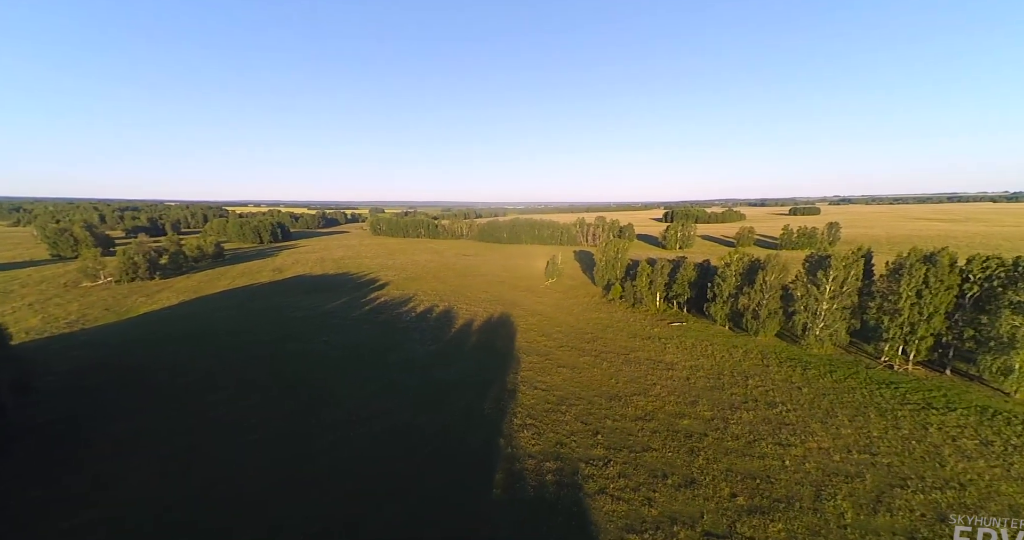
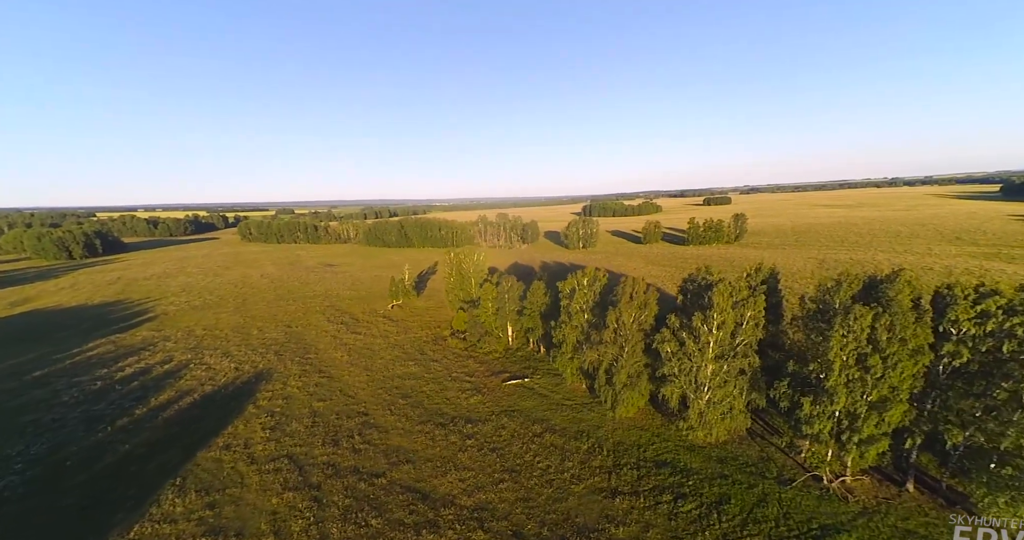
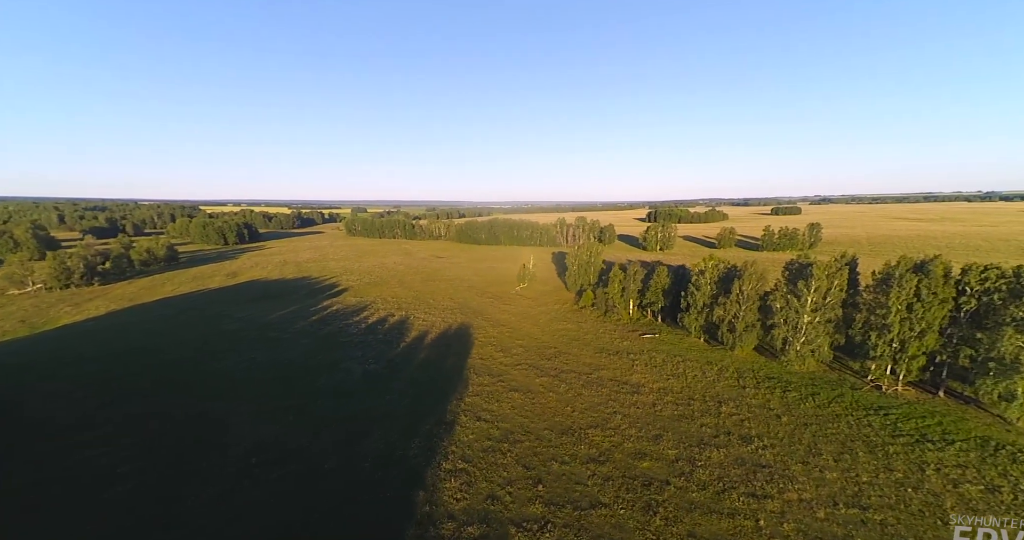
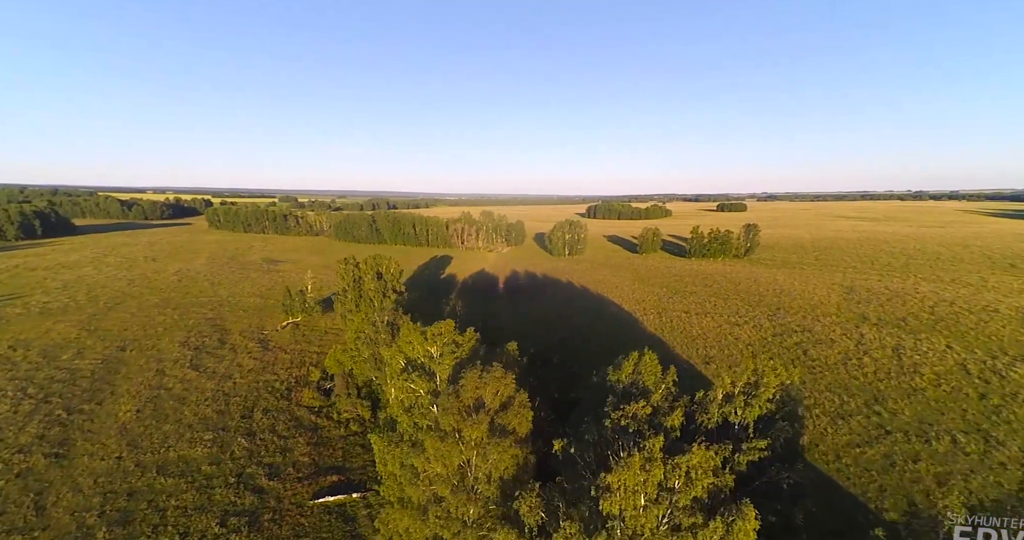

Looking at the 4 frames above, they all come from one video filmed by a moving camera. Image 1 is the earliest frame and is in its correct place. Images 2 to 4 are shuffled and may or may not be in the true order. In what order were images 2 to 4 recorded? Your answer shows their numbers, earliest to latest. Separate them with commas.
3, 2, 4
